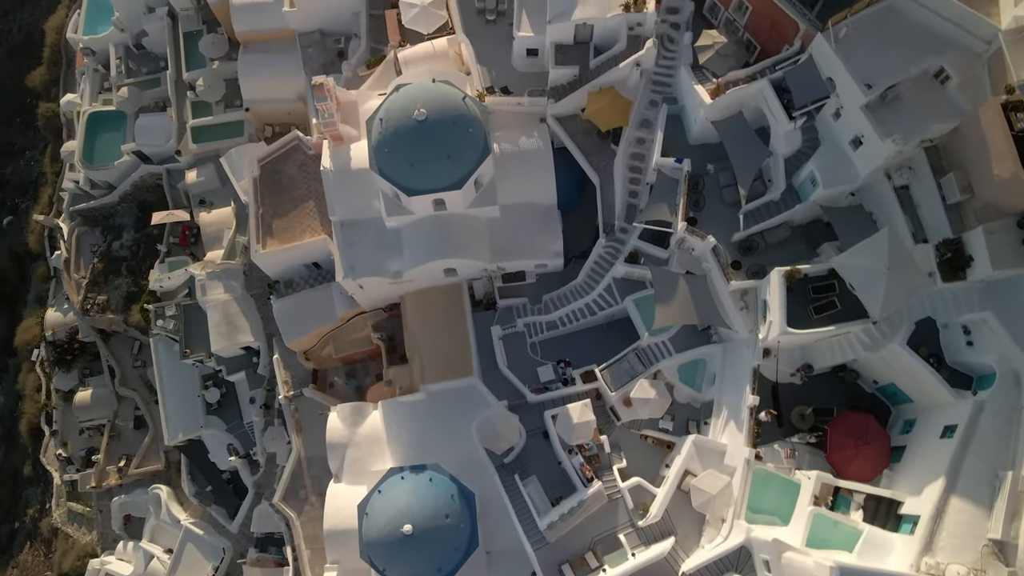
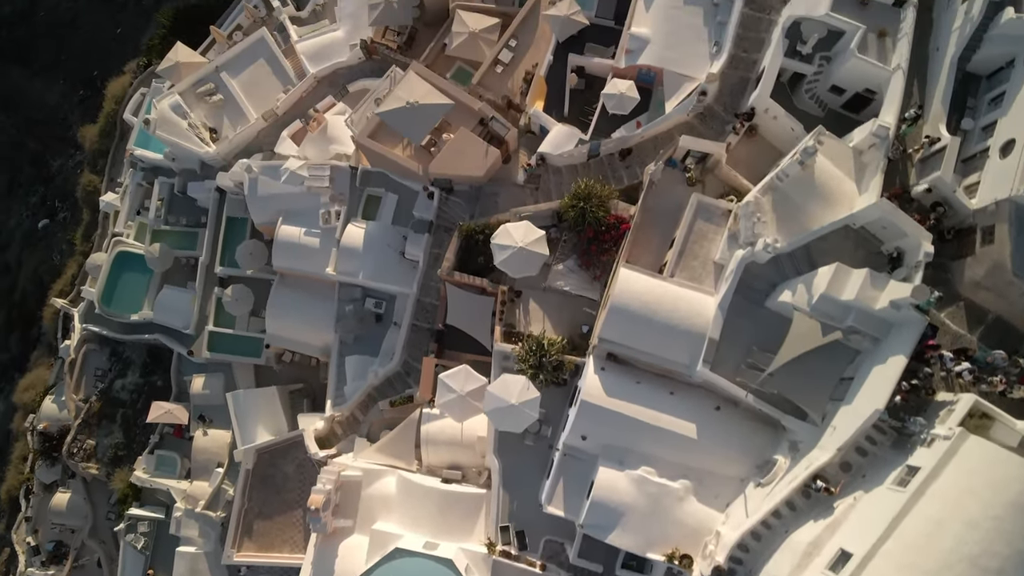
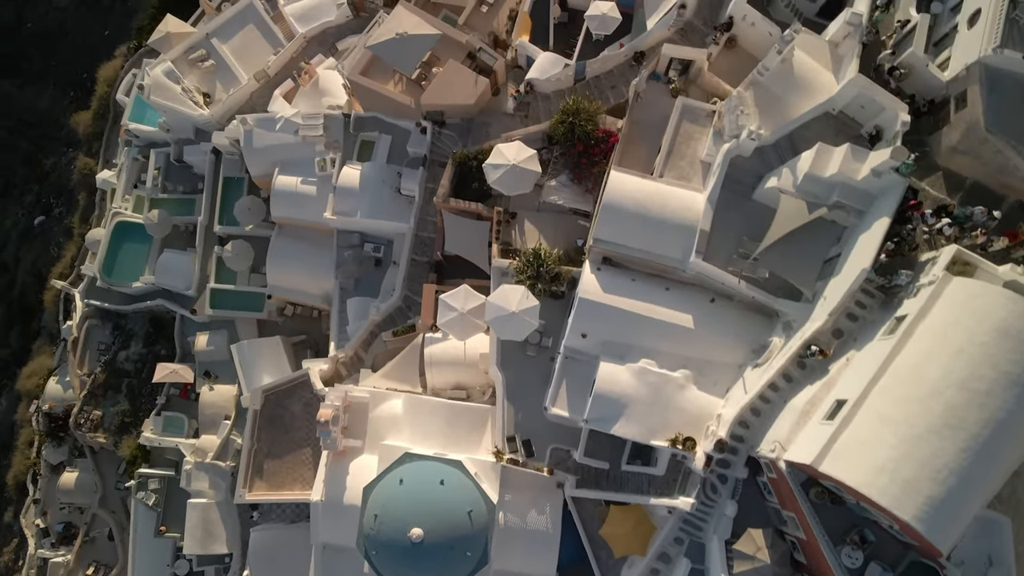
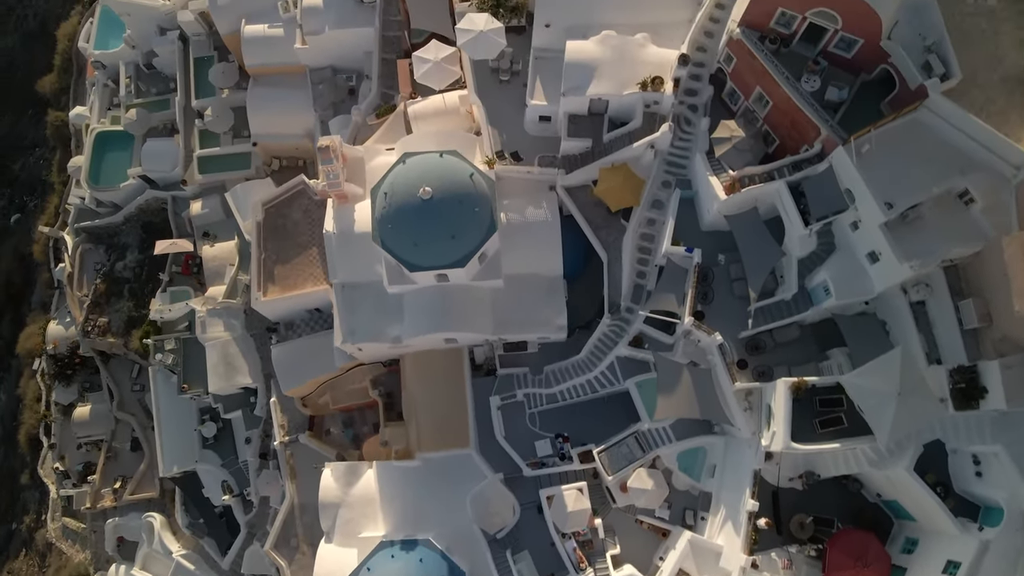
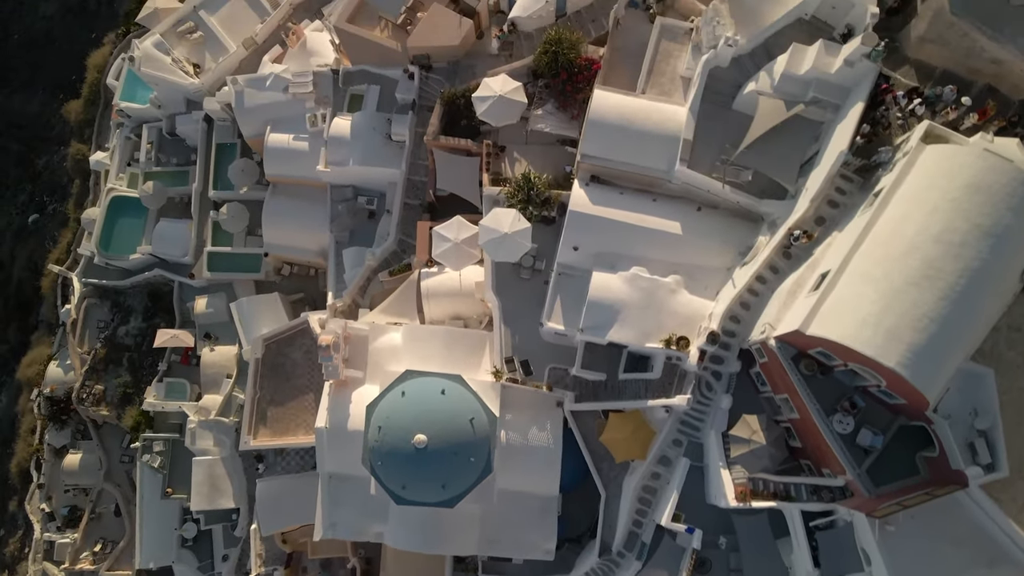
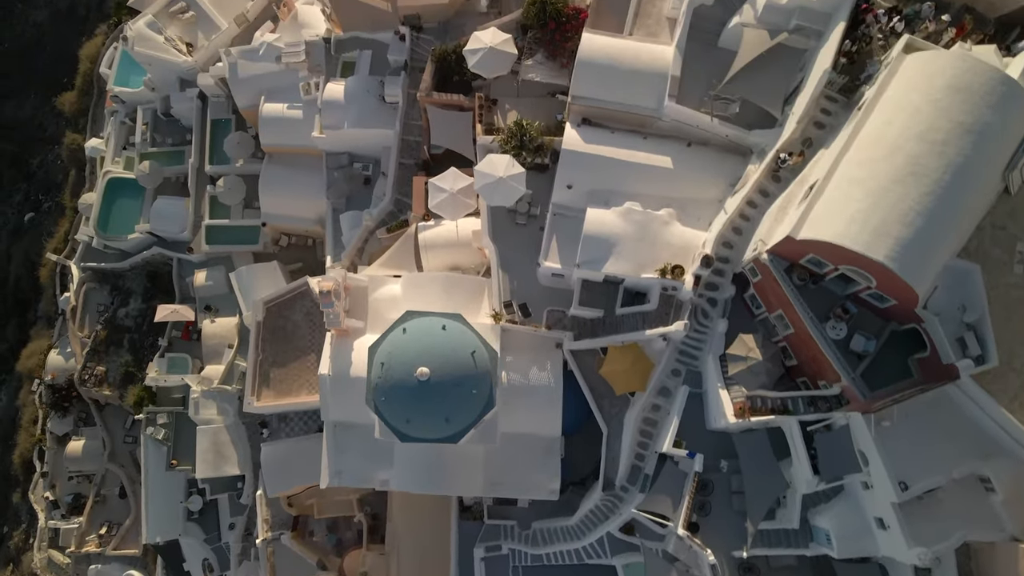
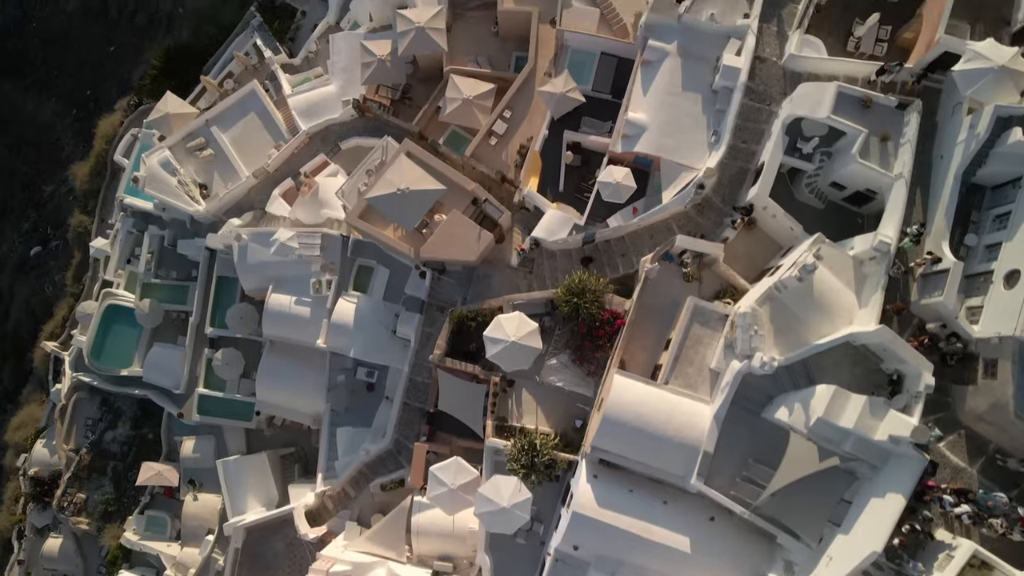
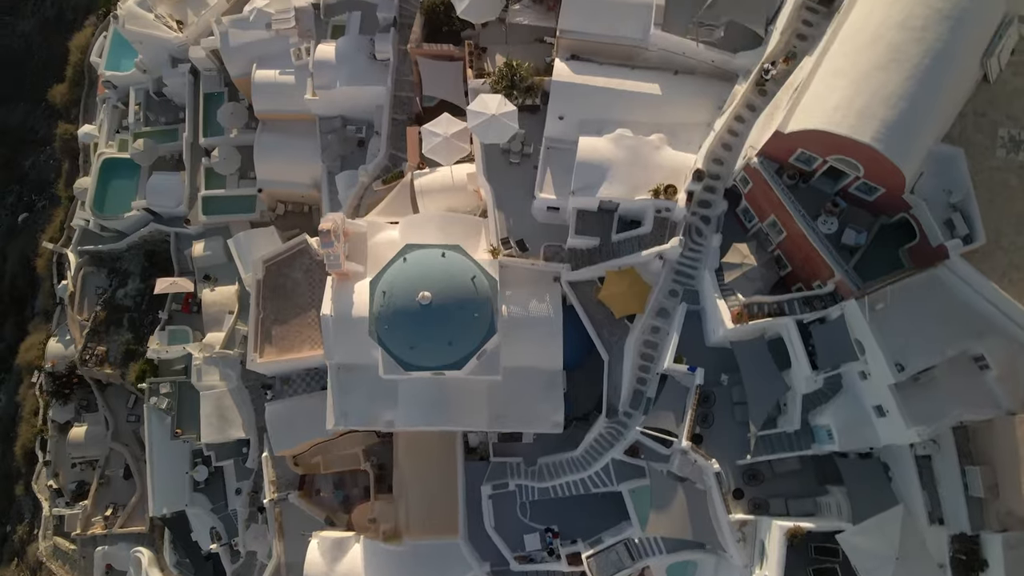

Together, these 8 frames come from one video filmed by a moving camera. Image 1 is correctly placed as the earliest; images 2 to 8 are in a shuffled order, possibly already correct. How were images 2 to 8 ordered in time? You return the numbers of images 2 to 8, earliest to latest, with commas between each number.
4, 8, 6, 5, 3, 2, 7
